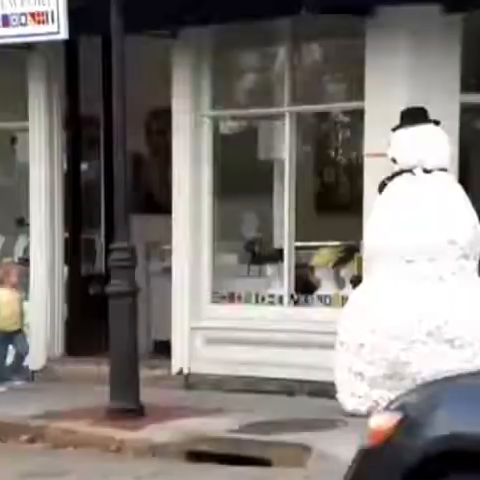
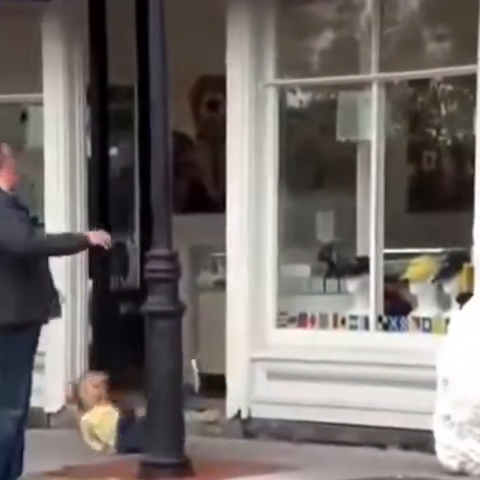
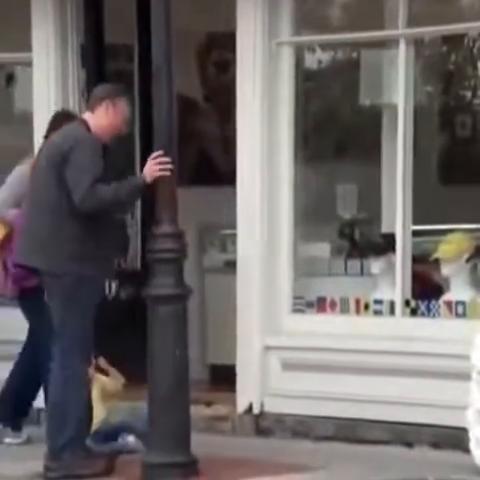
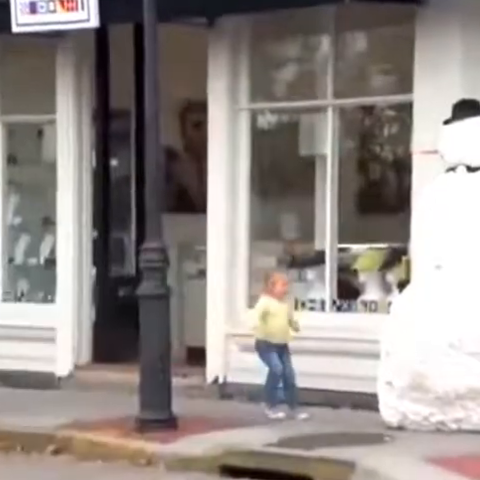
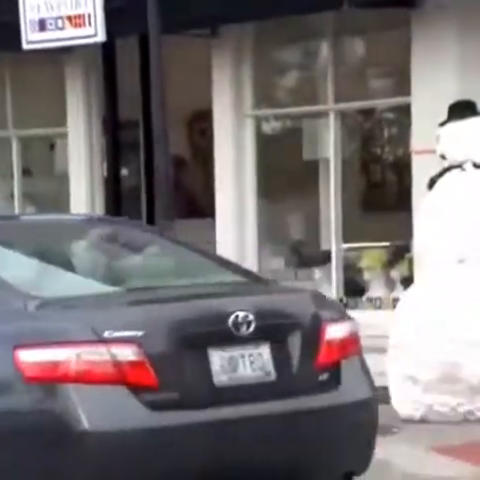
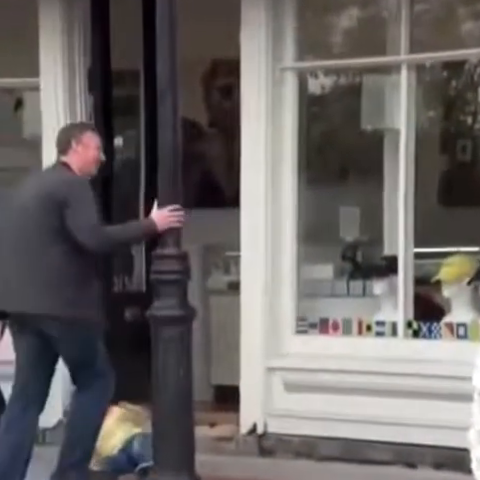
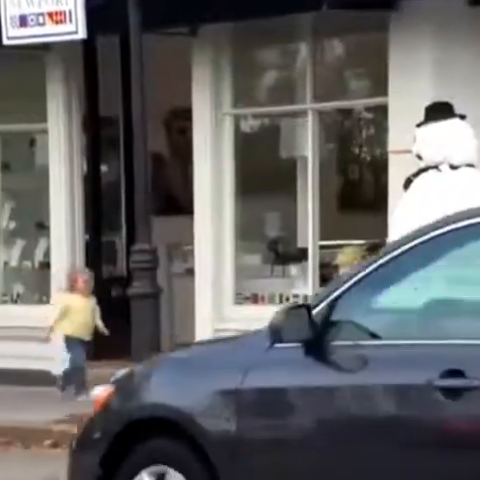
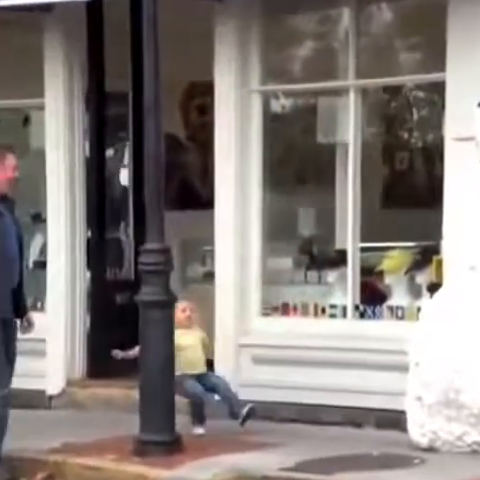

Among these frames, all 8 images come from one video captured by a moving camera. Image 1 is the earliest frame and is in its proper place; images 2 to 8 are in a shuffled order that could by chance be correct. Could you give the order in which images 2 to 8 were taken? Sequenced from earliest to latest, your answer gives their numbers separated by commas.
7, 5, 4, 8, 2, 6, 3
